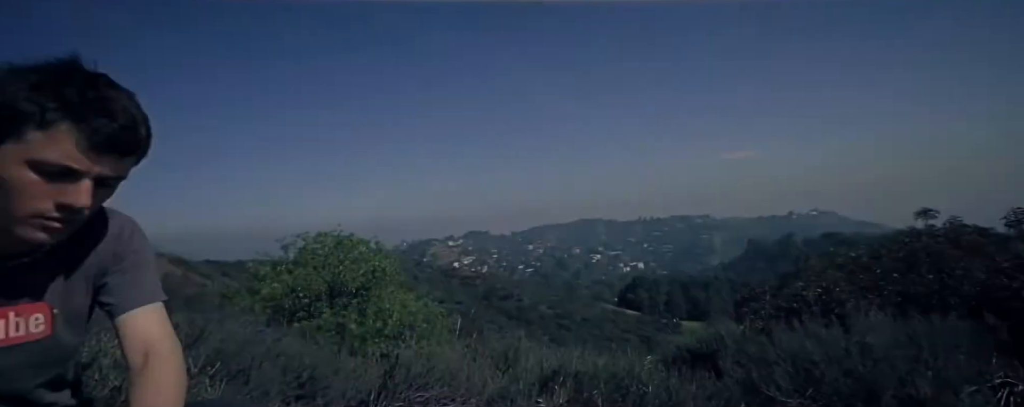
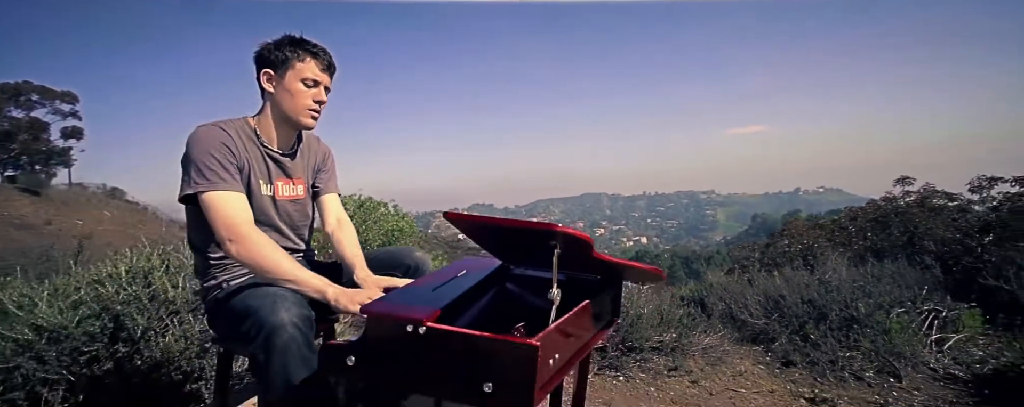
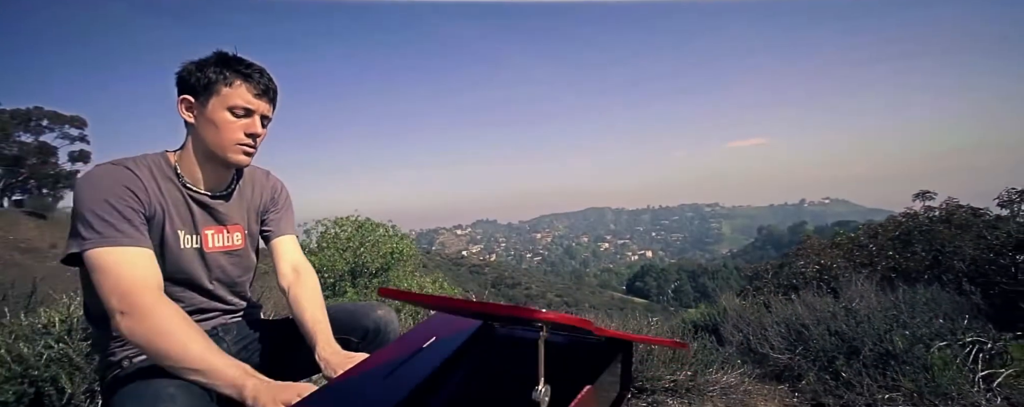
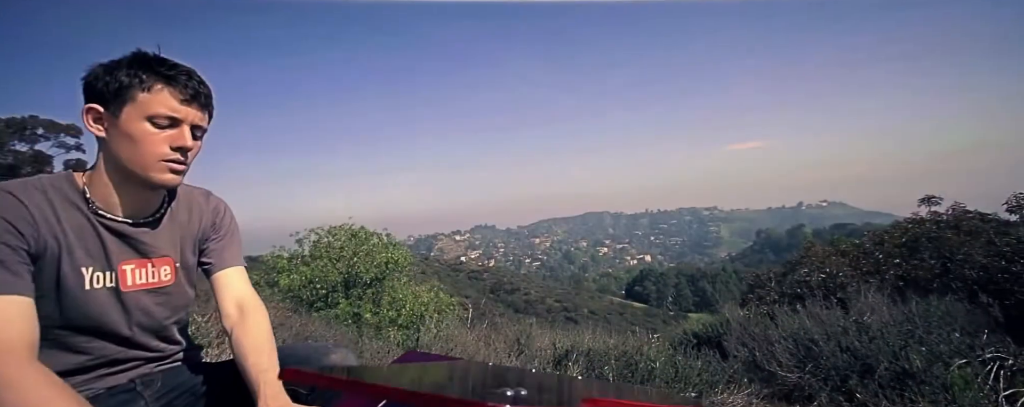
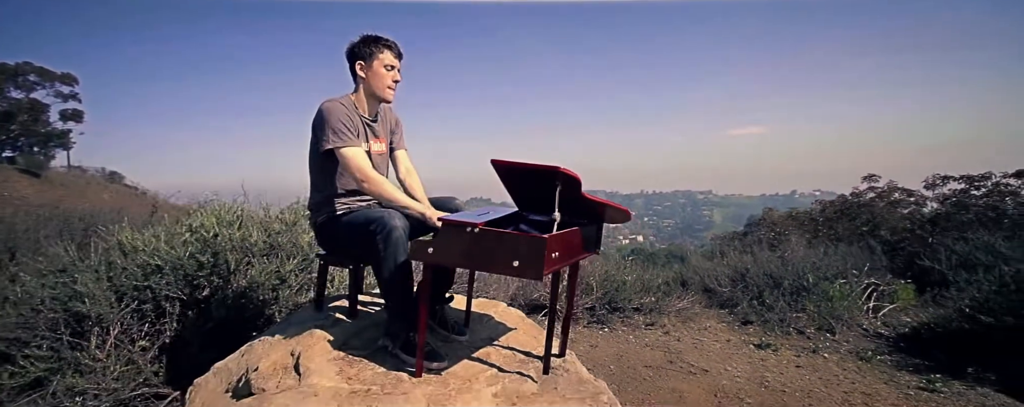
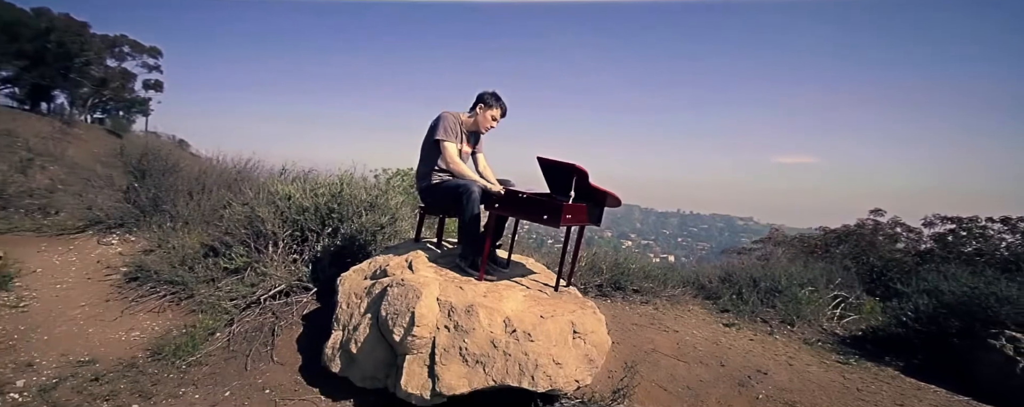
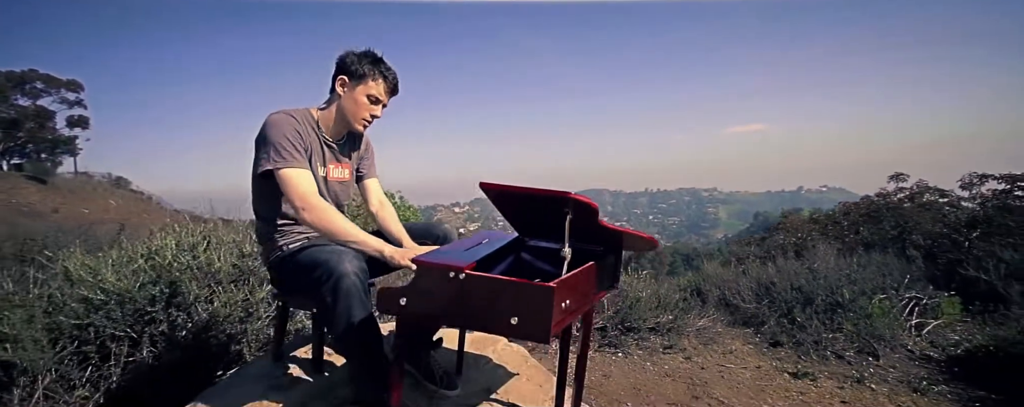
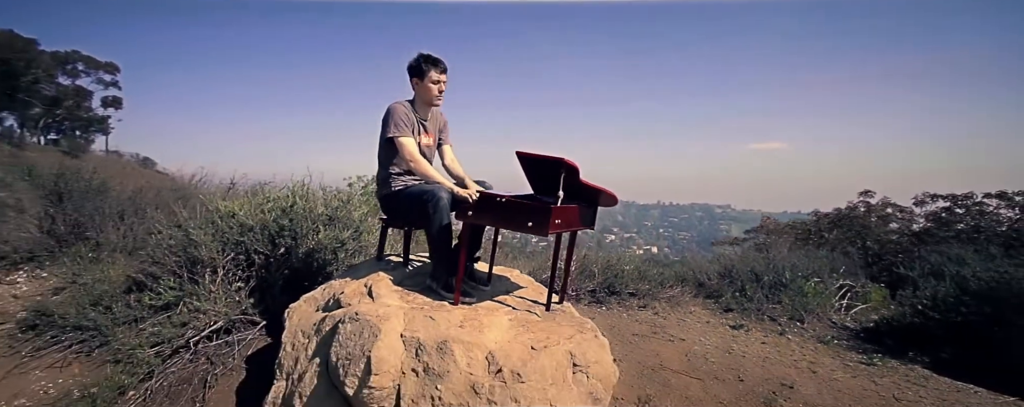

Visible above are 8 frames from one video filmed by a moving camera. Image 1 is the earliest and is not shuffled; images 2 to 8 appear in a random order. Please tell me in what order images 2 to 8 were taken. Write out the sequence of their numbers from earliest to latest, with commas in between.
4, 3, 2, 7, 5, 8, 6
